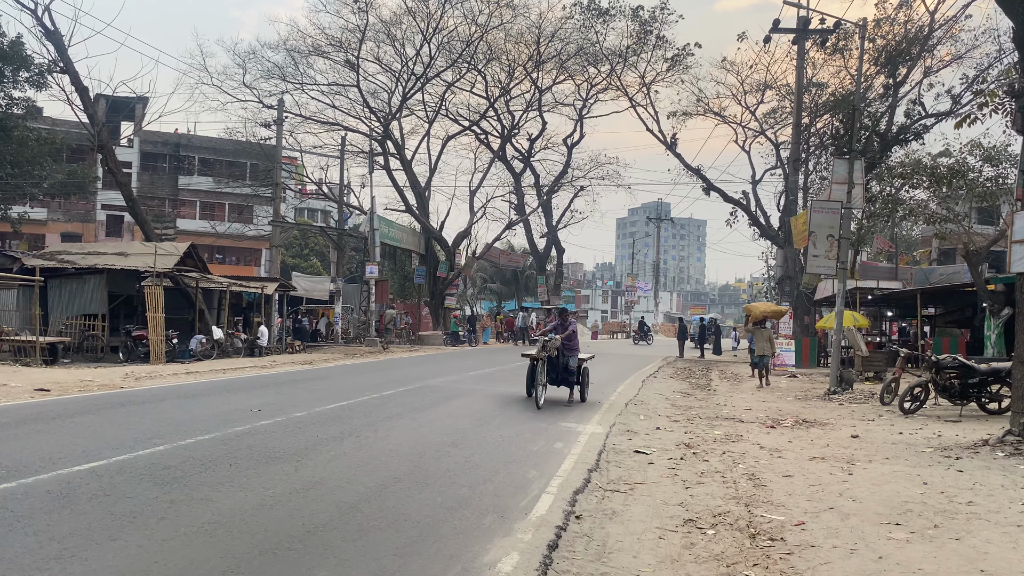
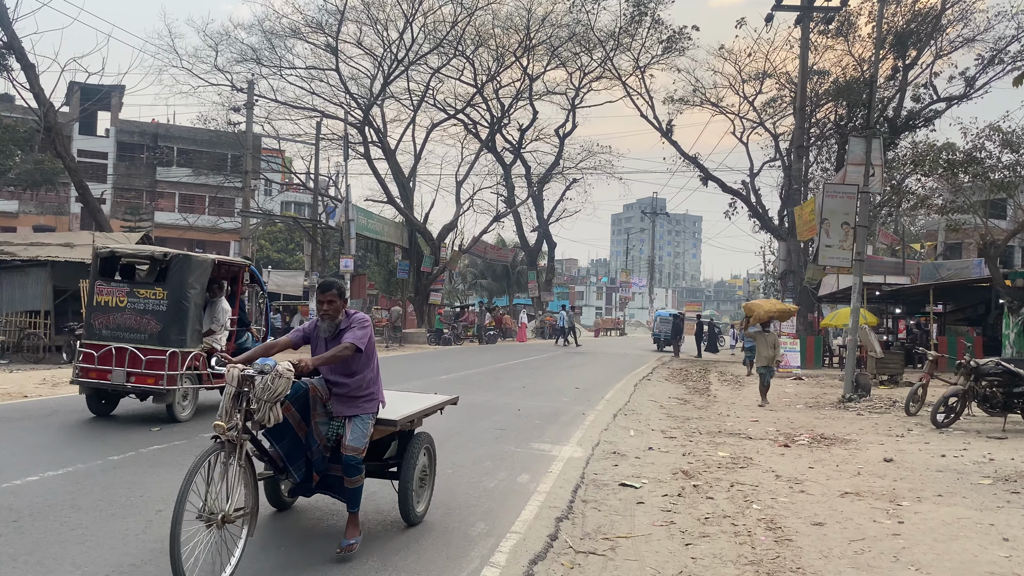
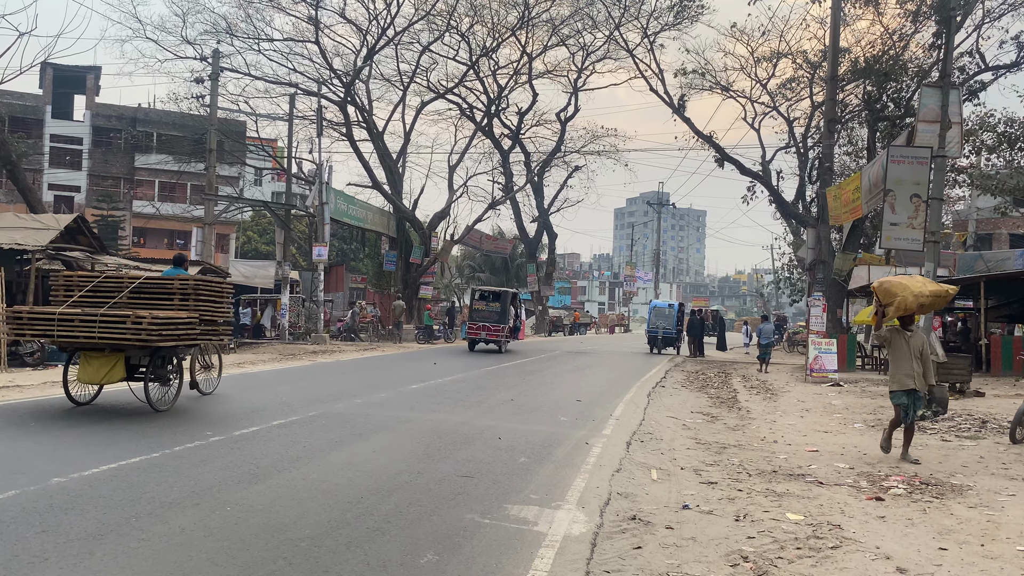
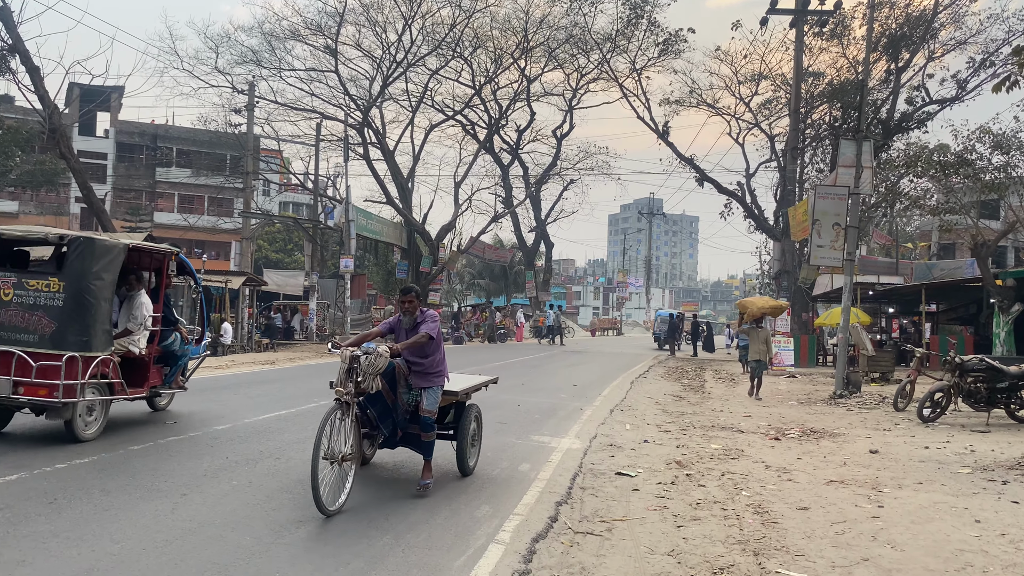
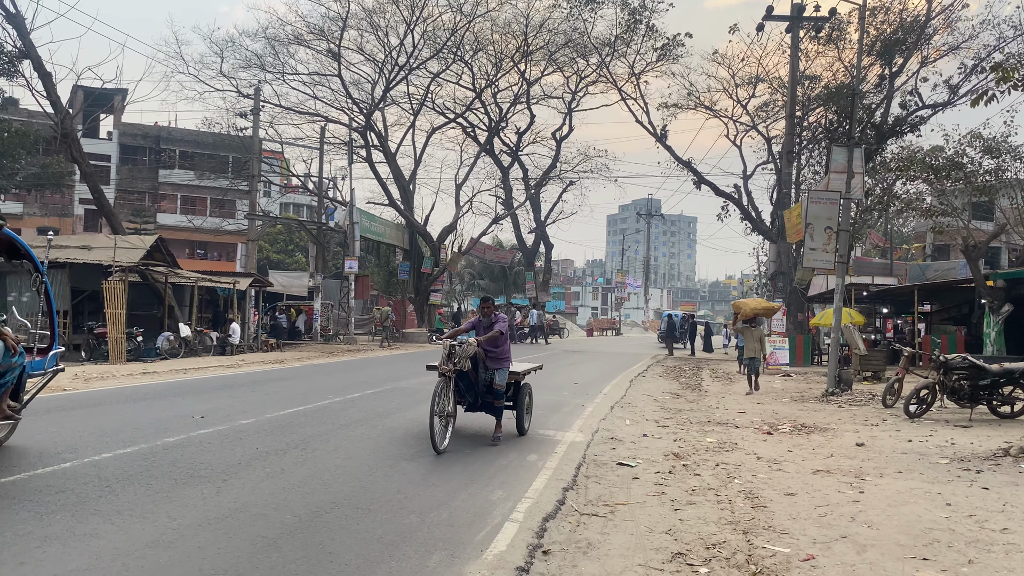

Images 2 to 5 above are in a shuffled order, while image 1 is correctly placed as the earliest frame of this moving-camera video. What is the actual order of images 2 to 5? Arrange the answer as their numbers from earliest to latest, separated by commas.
5, 4, 2, 3
